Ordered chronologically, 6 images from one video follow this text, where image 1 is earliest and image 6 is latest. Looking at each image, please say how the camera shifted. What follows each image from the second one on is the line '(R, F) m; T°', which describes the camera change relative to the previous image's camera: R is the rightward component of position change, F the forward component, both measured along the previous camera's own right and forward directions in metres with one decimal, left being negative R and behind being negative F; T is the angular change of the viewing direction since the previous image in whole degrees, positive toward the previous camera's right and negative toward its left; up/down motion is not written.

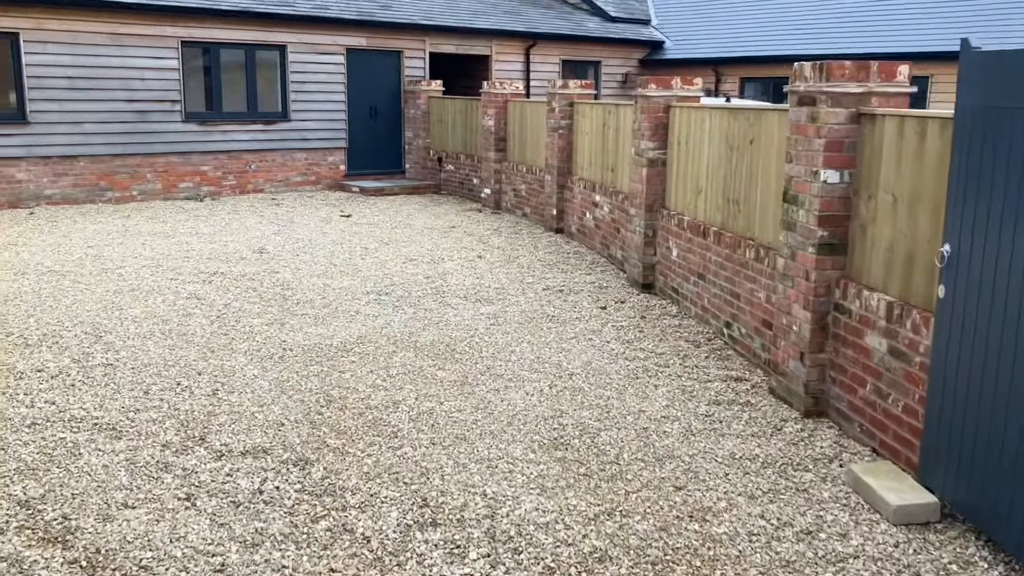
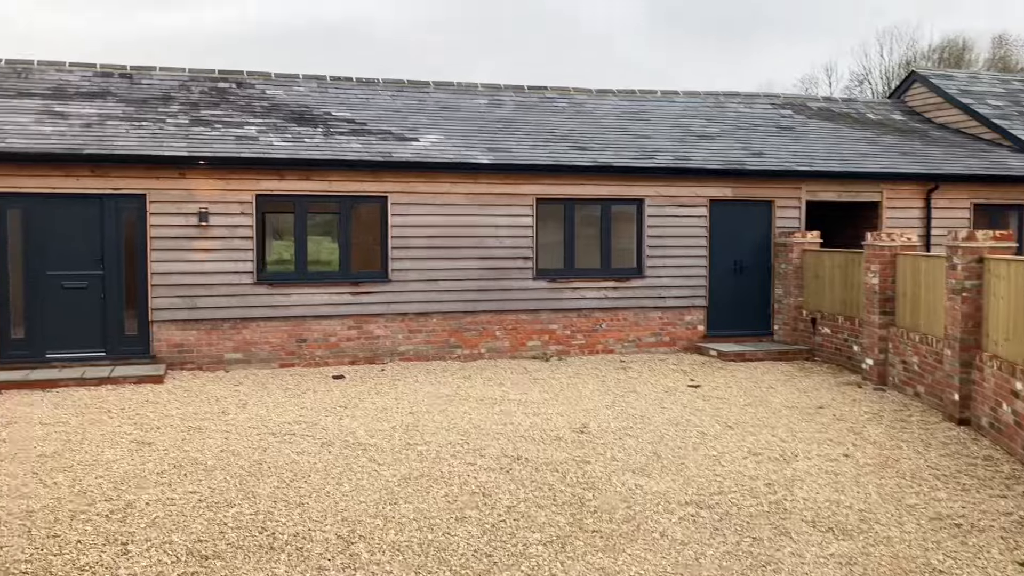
(+0.2, +1.3) m; -24°
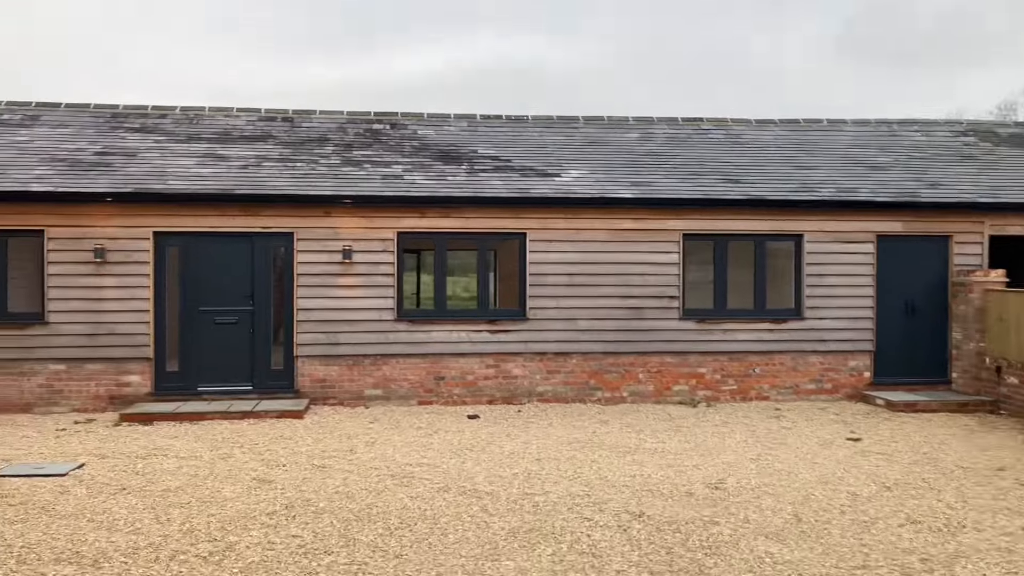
(+0.3, +0.4) m; -10°
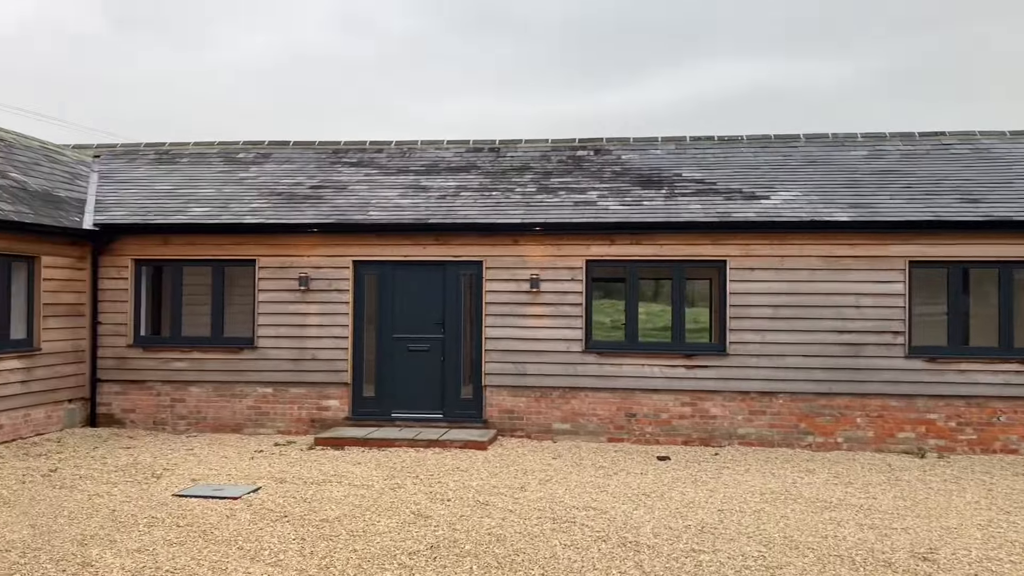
(+0.4, +0.5) m; -15°
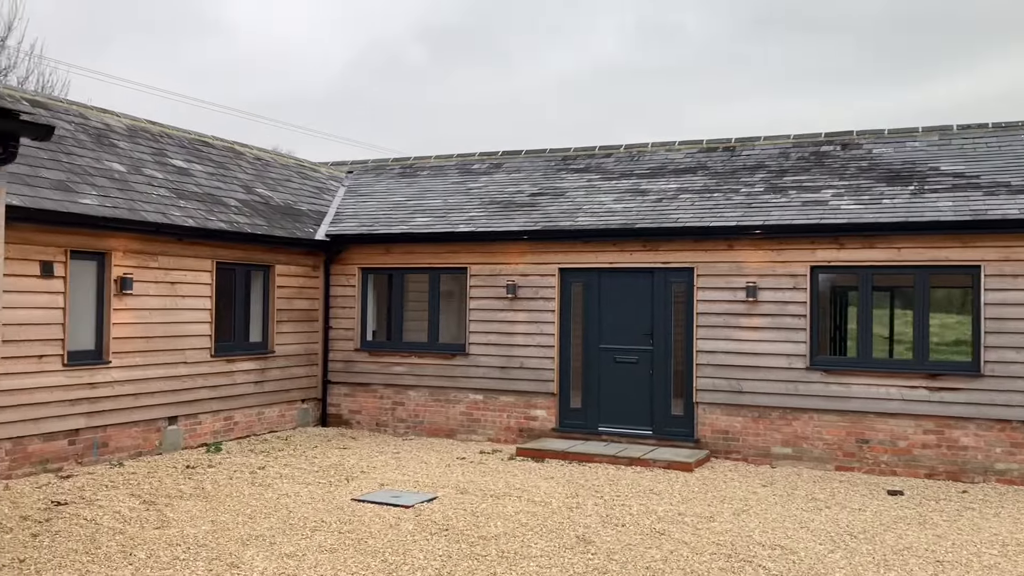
(+0.7, +0.5) m; -17°
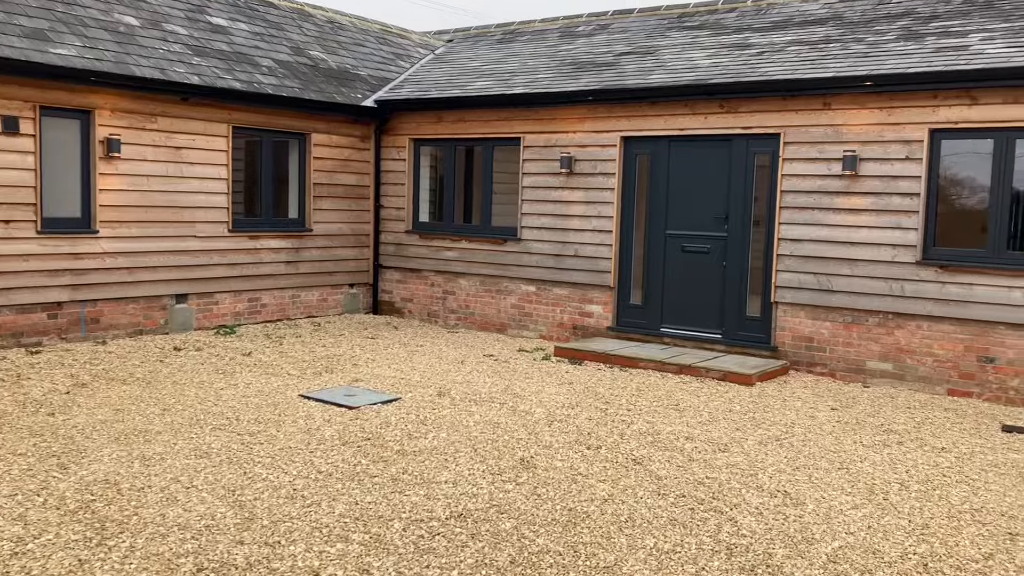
(+1.3, +1.5) m; -12°
